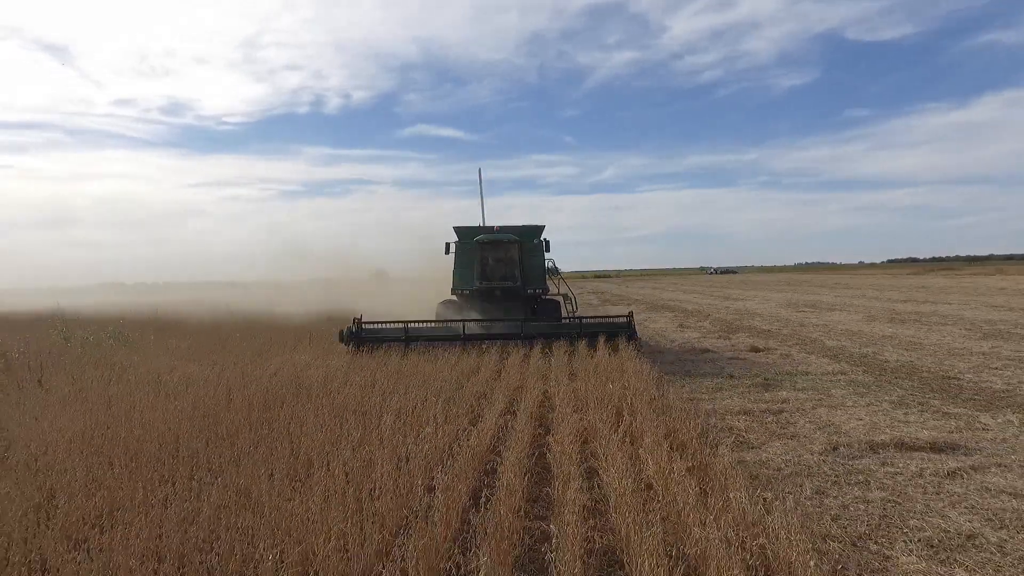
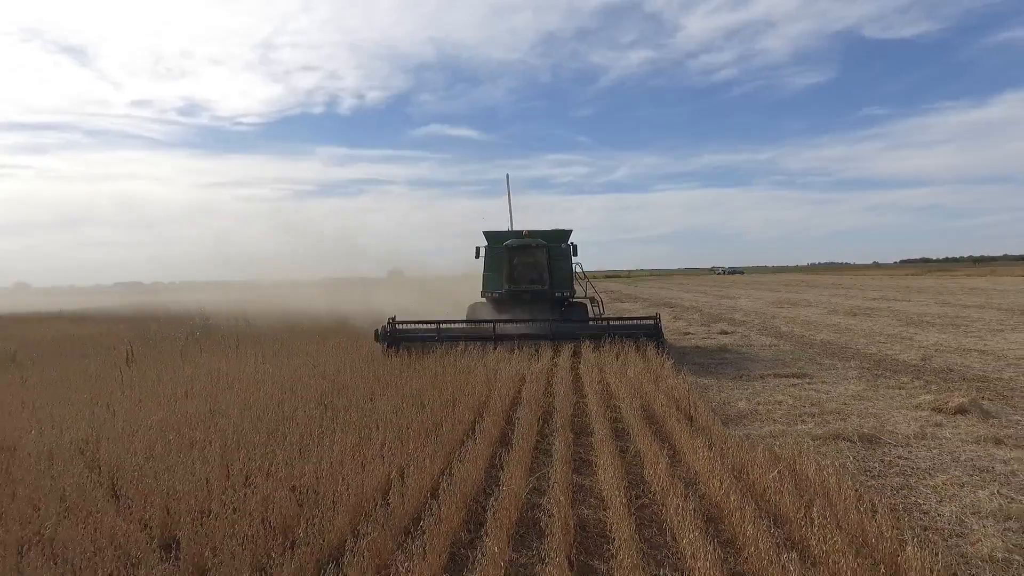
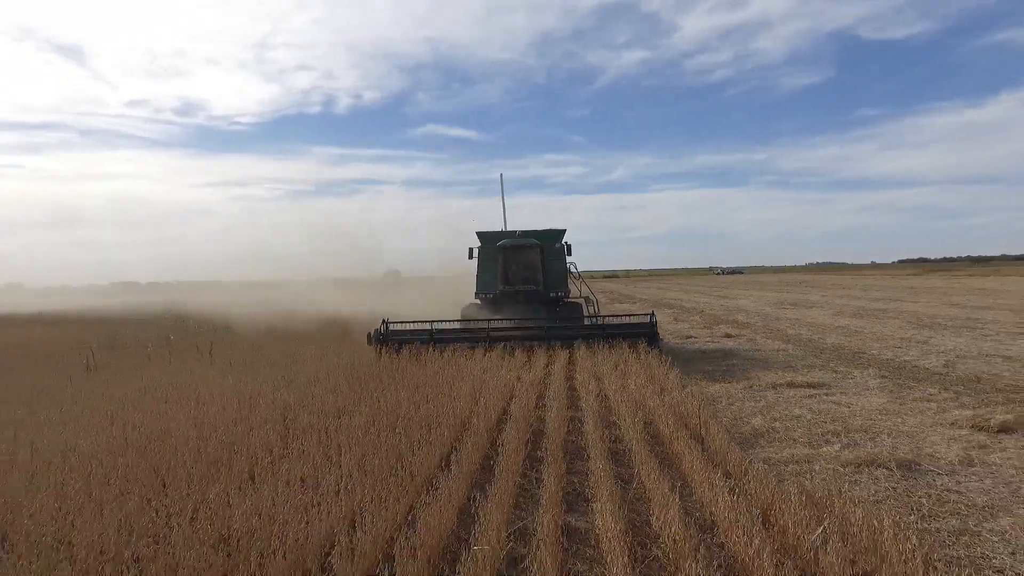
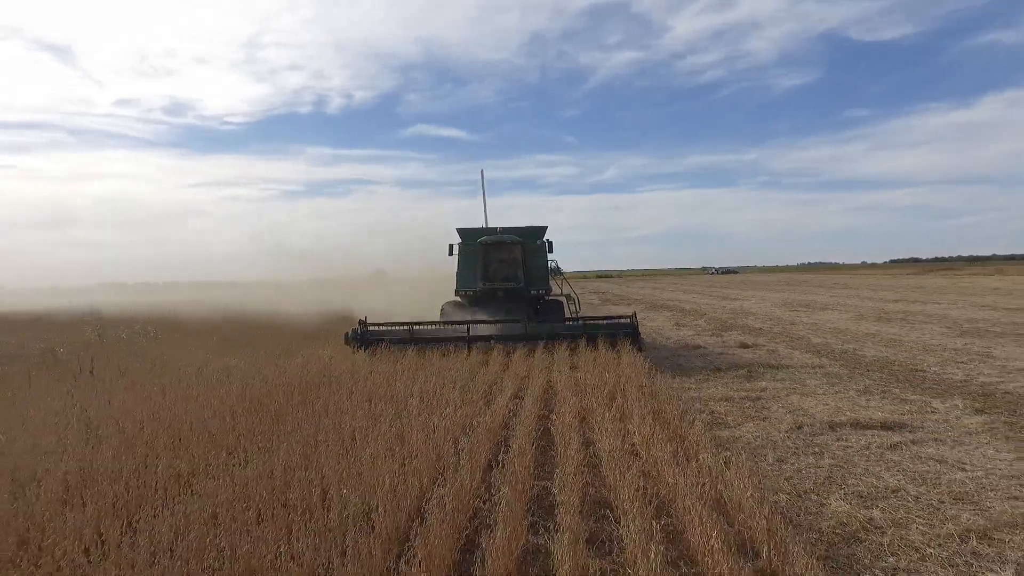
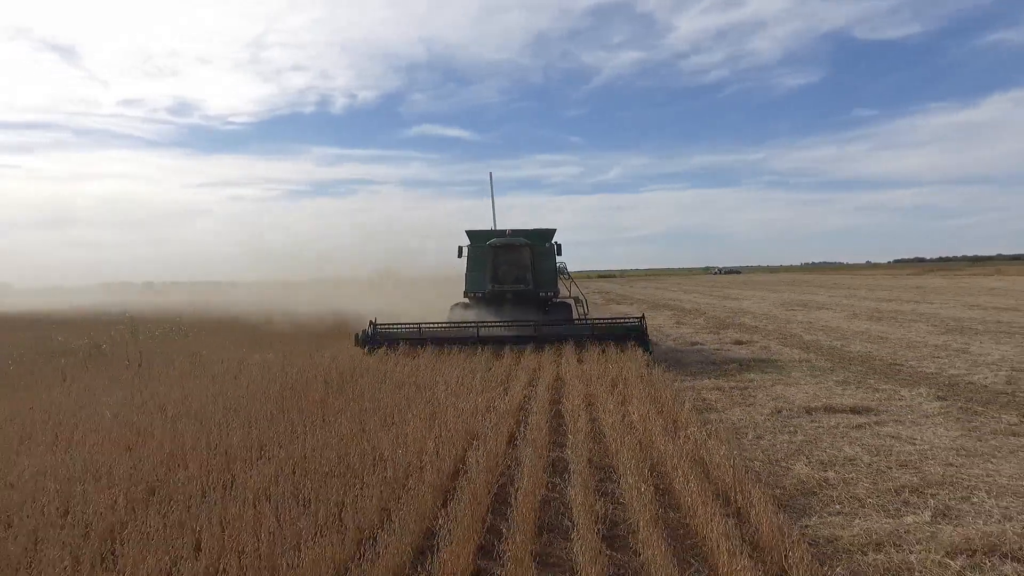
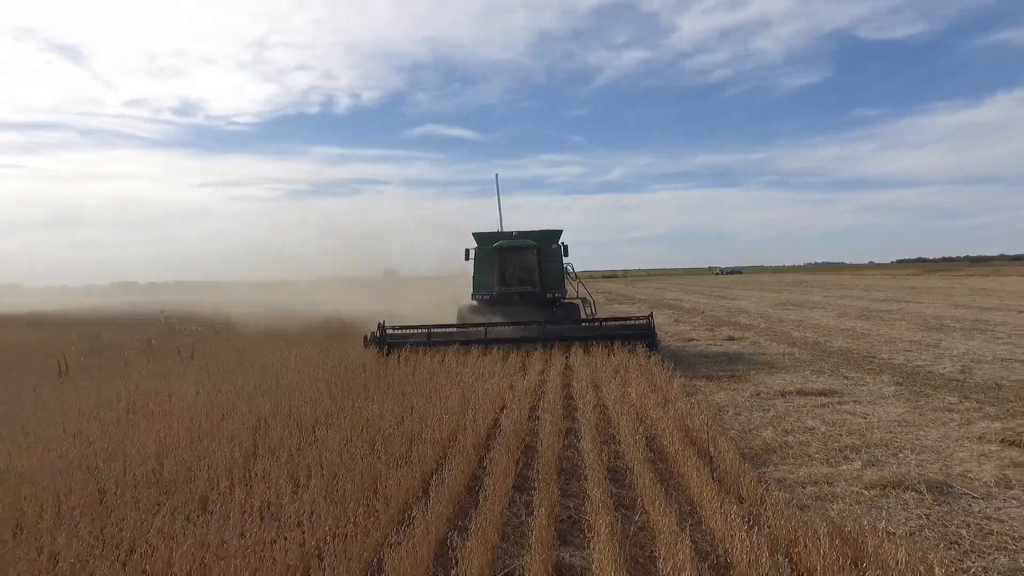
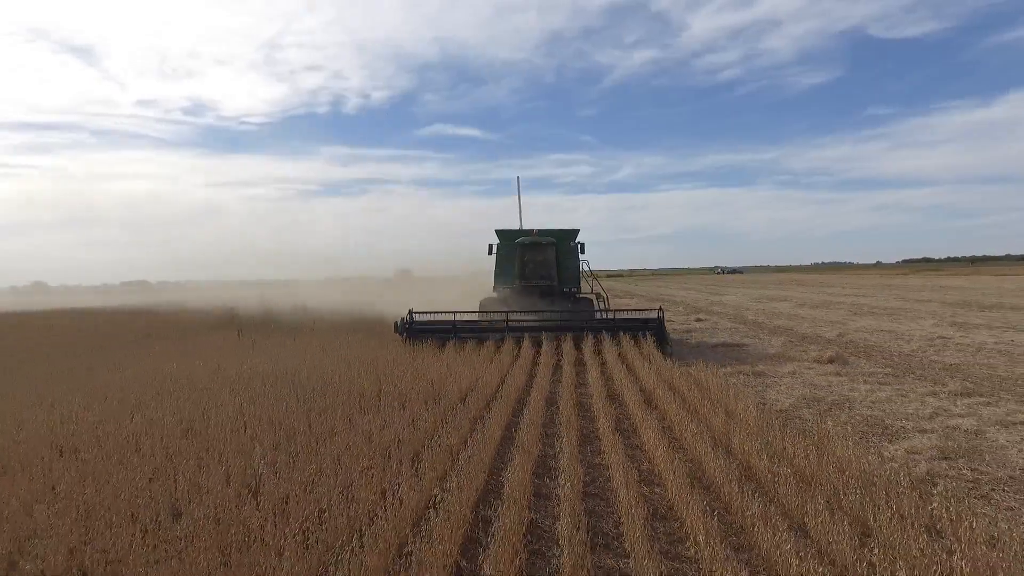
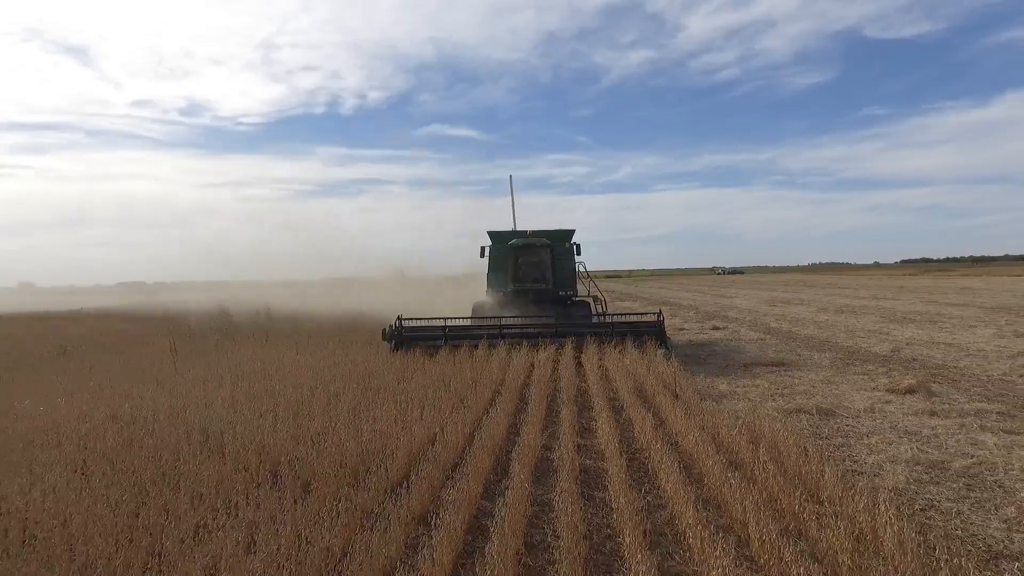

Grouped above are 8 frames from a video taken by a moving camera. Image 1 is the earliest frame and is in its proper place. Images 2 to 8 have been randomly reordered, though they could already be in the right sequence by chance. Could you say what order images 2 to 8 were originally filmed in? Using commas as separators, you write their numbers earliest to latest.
4, 5, 6, 3, 2, 8, 7
